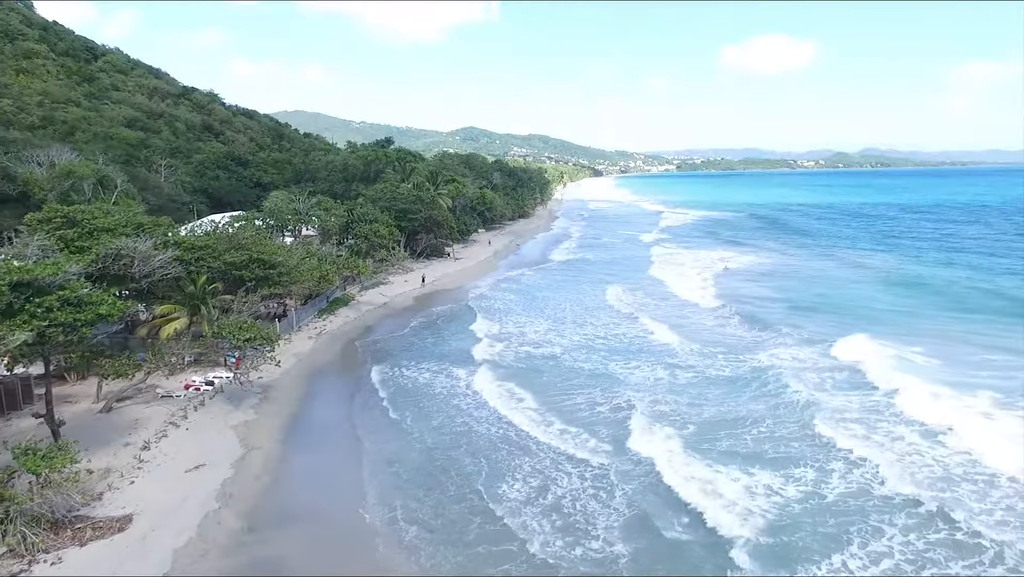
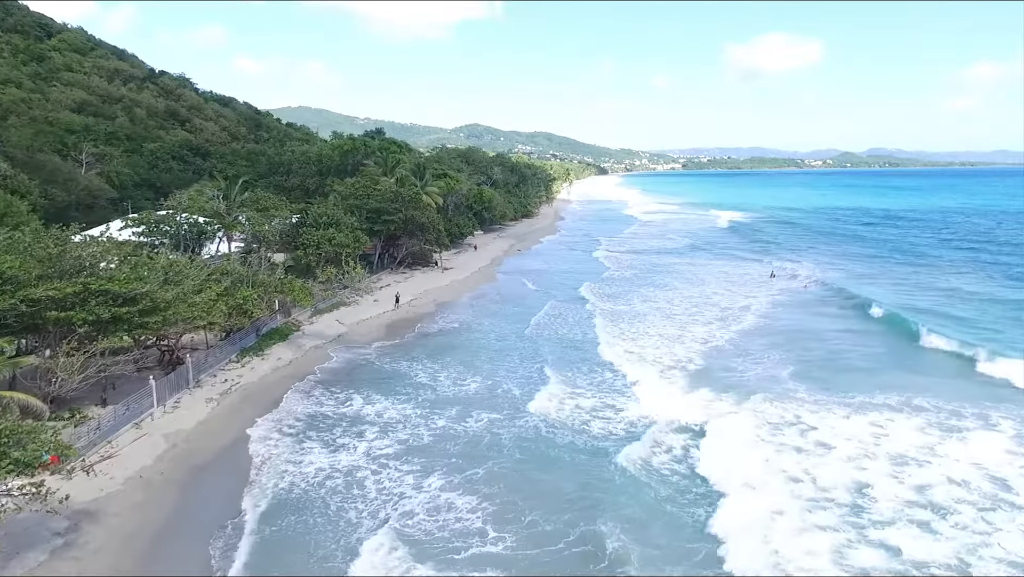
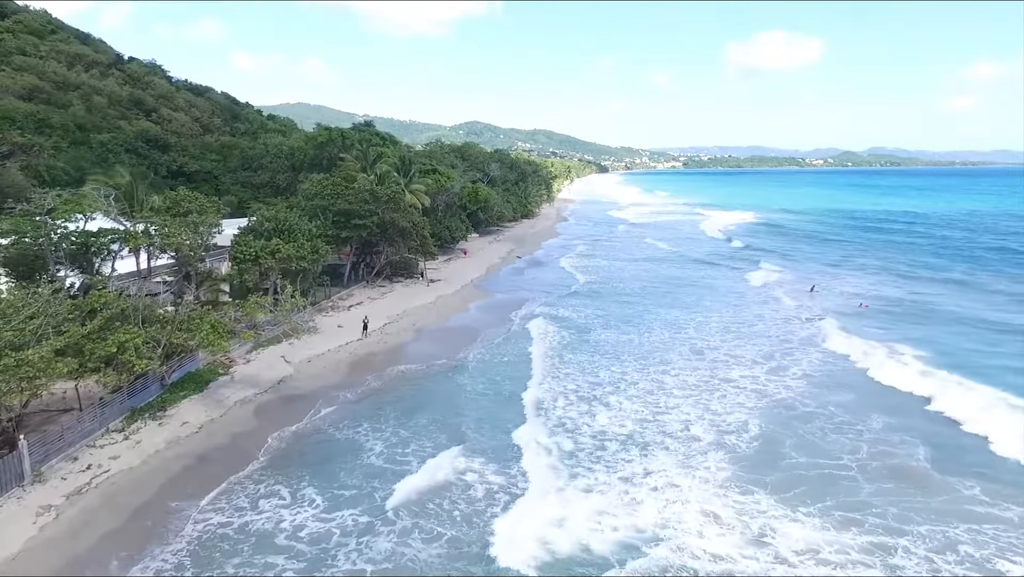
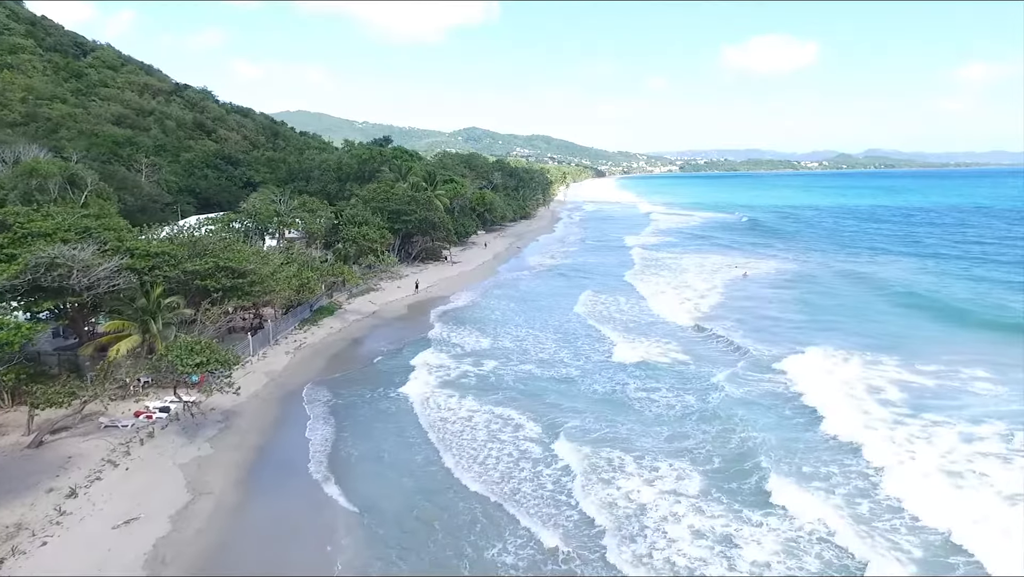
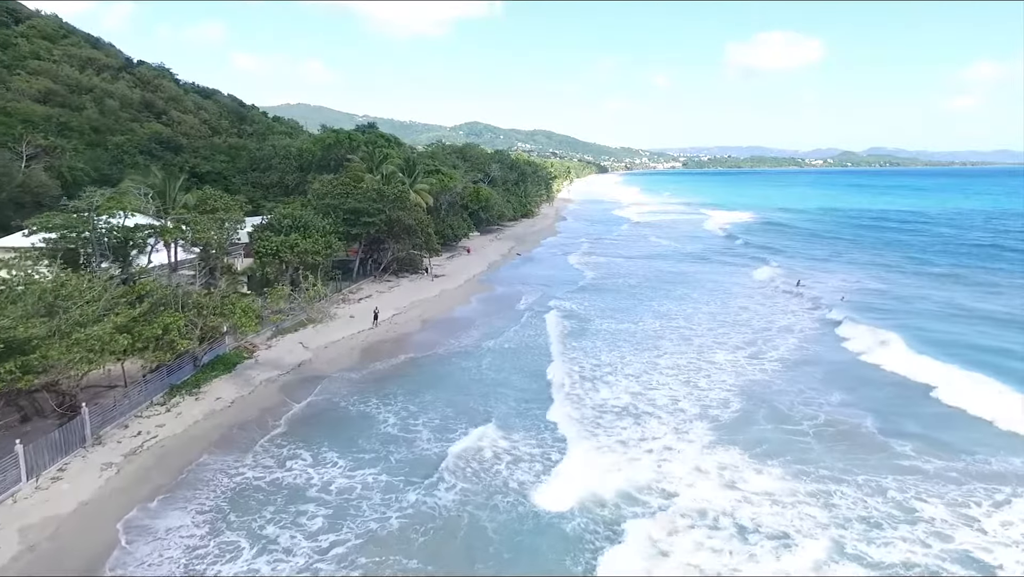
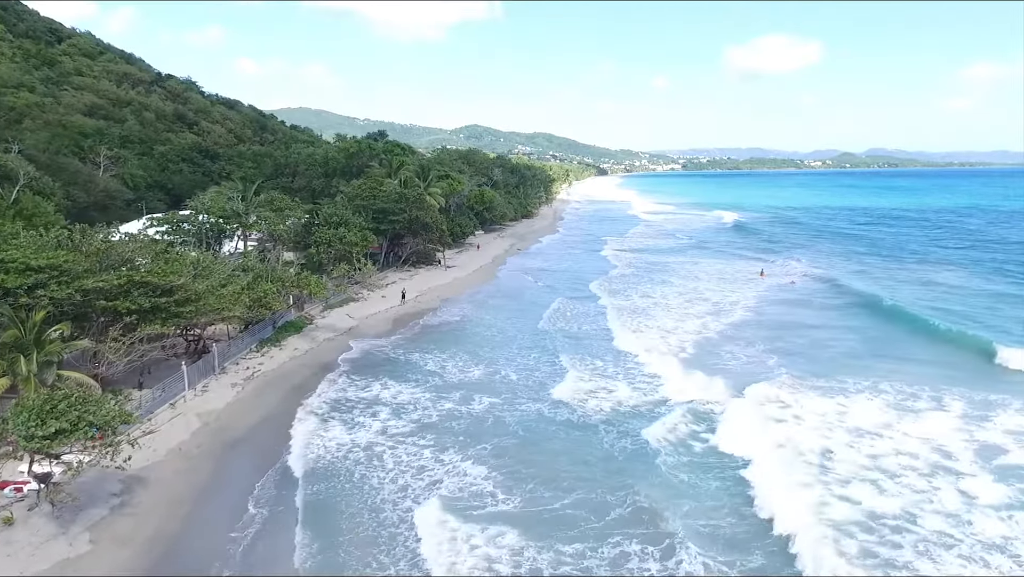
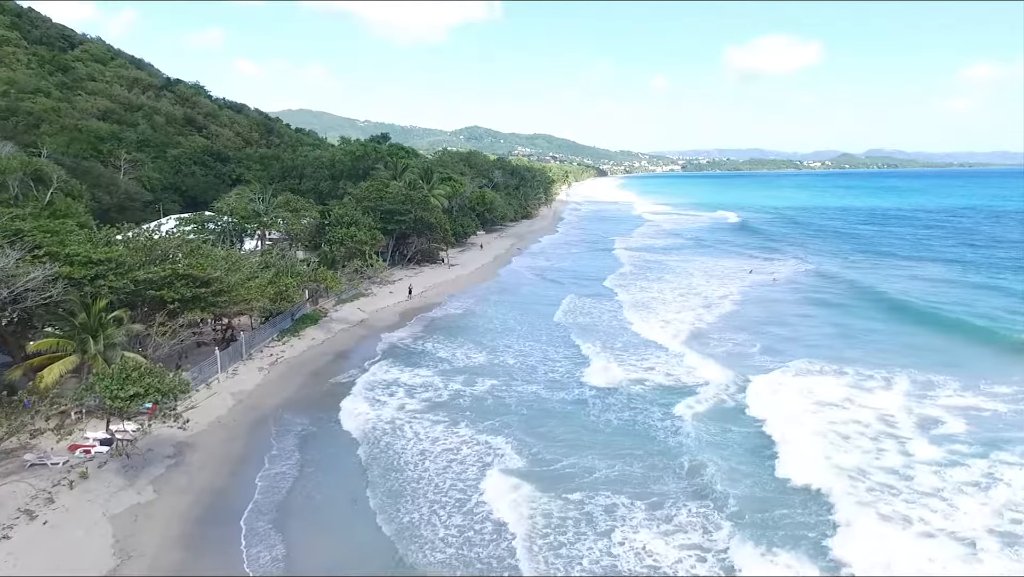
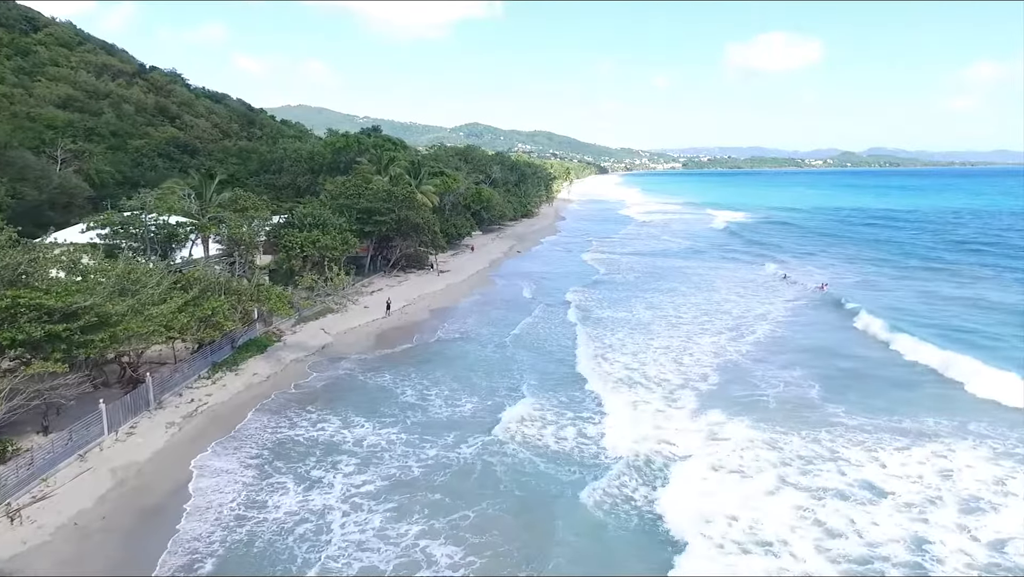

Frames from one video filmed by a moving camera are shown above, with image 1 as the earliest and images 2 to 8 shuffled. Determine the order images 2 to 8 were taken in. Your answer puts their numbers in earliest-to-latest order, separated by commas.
4, 7, 6, 2, 8, 5, 3
